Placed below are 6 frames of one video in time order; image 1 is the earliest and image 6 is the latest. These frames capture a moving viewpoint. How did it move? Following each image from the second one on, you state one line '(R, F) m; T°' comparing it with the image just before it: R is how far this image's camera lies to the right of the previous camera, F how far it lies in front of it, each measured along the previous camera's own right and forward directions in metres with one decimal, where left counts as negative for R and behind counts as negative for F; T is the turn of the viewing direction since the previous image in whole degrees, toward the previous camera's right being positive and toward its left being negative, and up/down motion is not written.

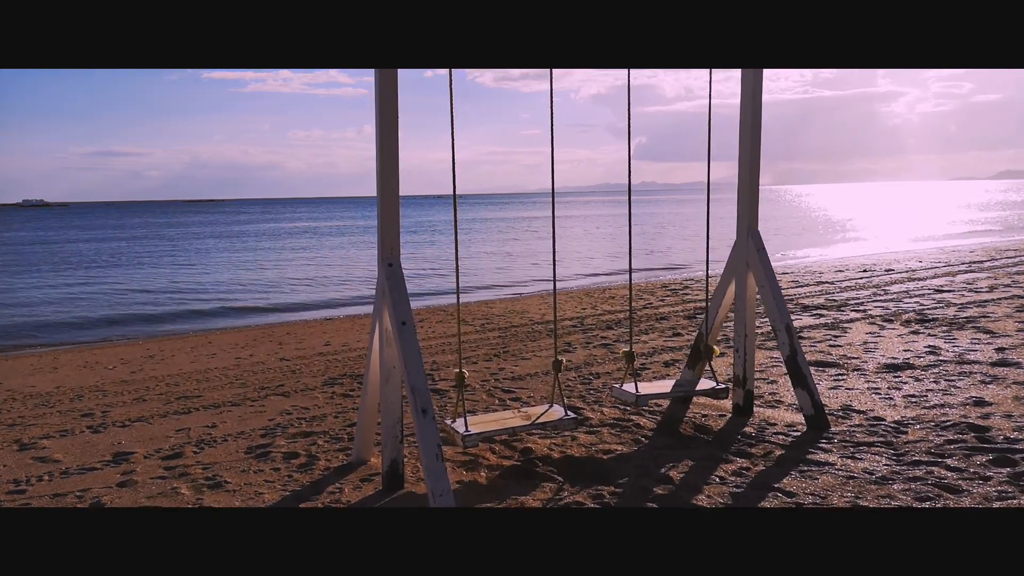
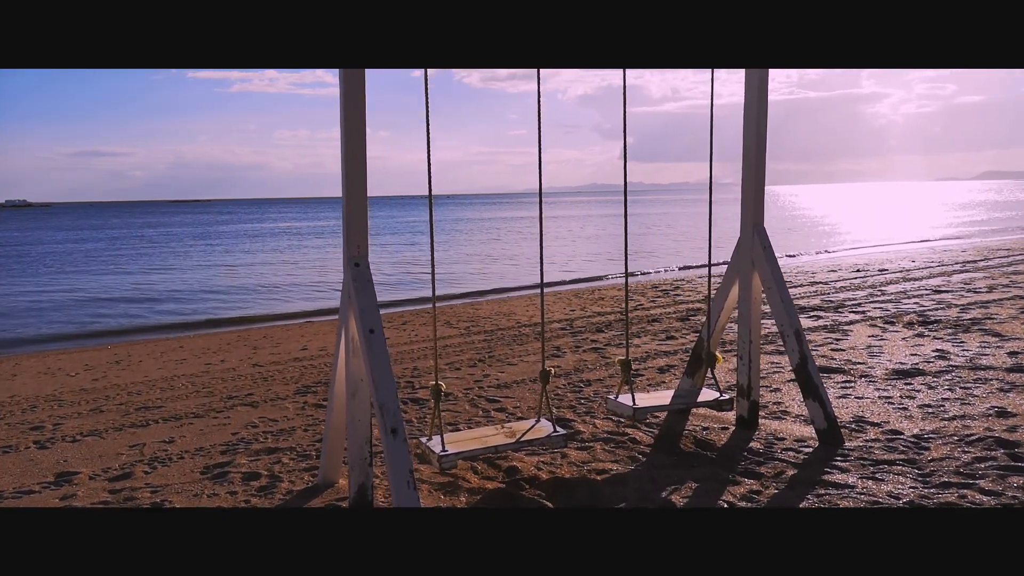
(0.0, +0.4) m; +1°
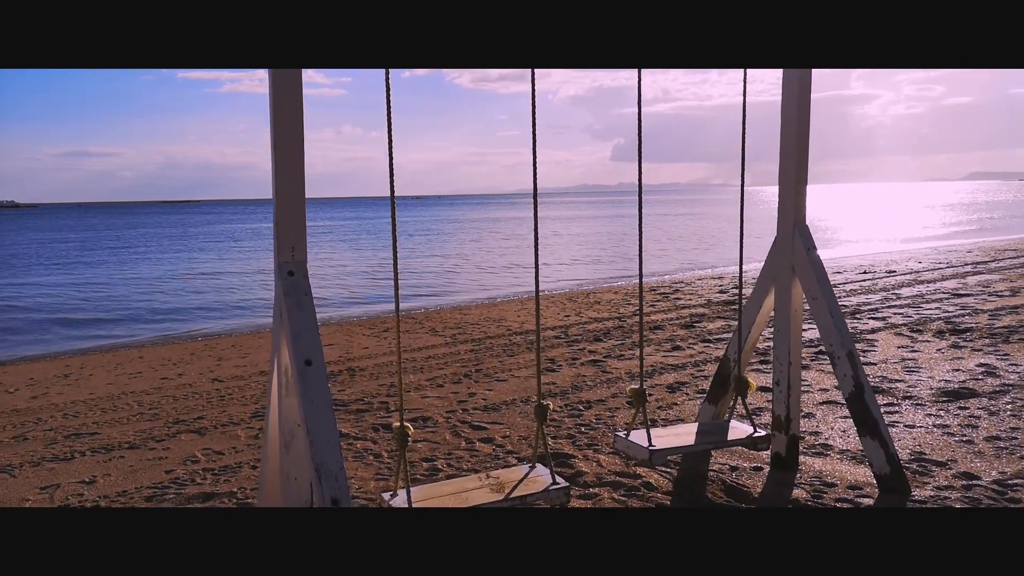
(0.0, +0.9) m; +1°
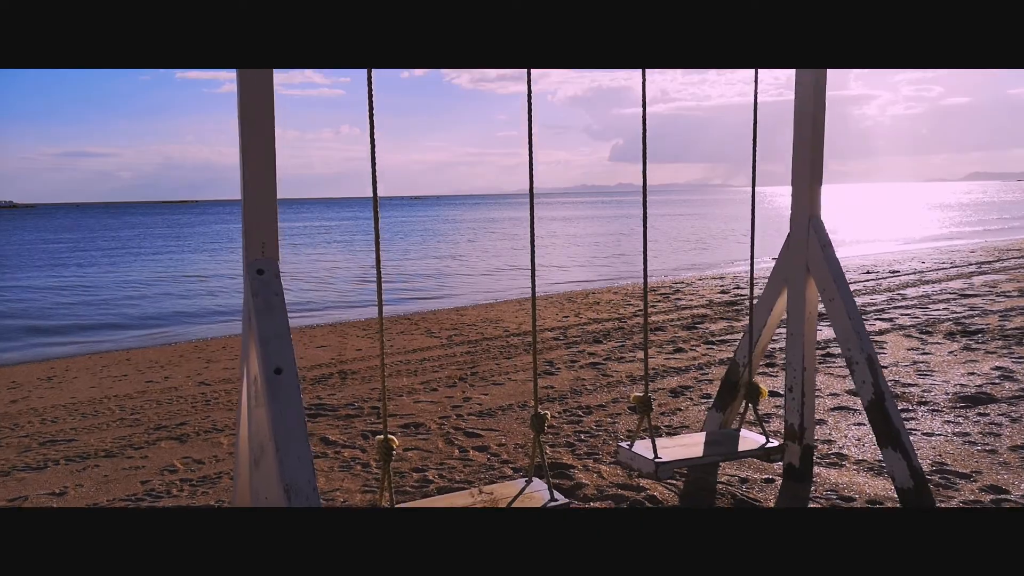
(0.0, +0.2) m; 0°
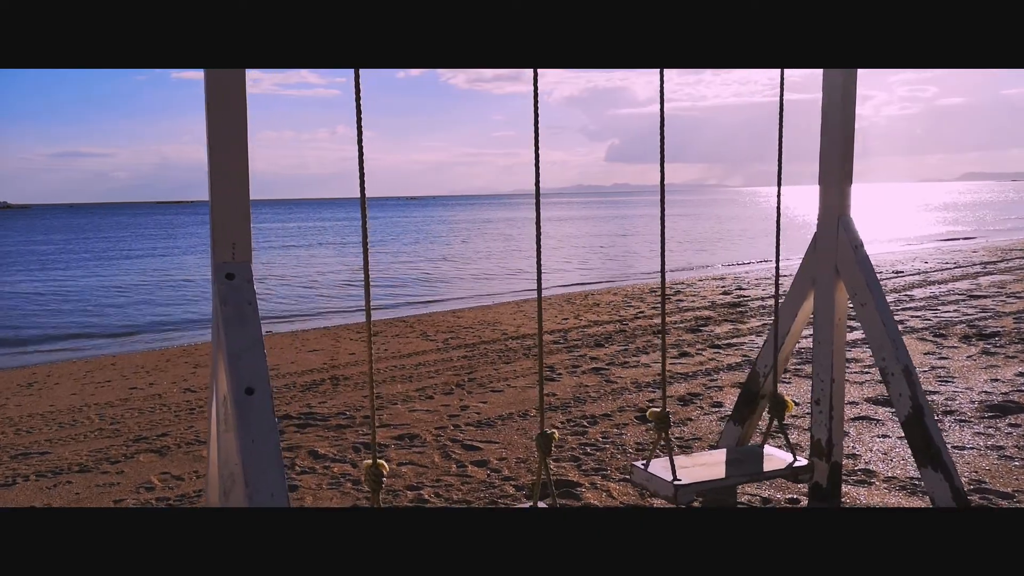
(0.0, +0.3) m; 0°
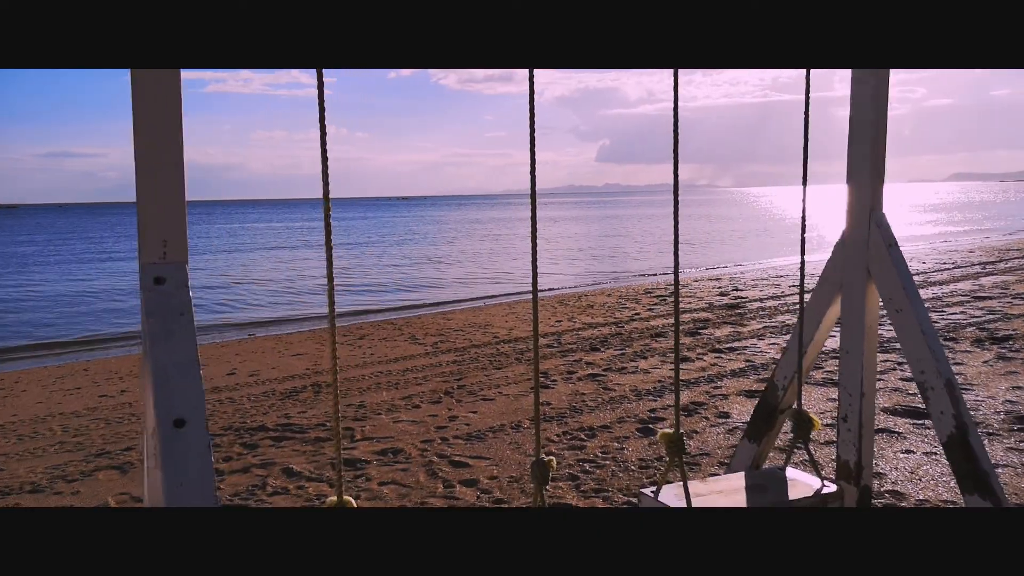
(0.0, +0.4) m; +1°
